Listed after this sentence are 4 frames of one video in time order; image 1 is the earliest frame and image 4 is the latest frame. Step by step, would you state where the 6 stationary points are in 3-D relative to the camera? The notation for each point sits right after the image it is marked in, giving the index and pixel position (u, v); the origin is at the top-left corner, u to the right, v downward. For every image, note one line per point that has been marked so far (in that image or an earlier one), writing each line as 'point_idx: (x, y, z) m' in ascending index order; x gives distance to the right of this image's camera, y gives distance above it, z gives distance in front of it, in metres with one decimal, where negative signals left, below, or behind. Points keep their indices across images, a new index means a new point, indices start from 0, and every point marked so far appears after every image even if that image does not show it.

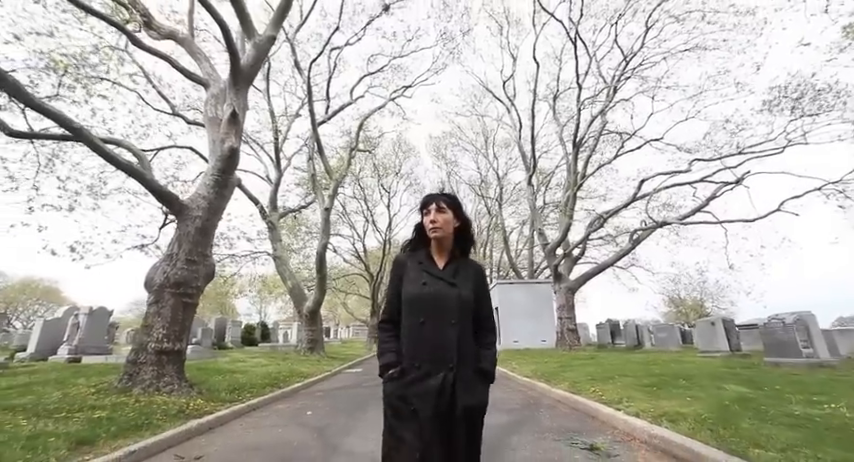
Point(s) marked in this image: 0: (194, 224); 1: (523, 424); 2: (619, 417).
0: (-5.5, +0.2, +8.6) m
1: (+1.6, -3.3, +6.2) m
2: (+3.0, -2.9, +5.6) m
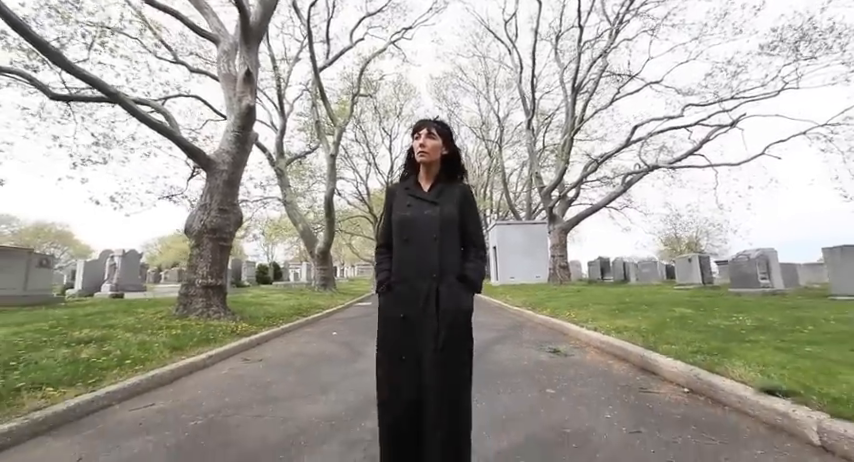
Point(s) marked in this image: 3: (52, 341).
0: (-5.4, +1.4, +9.6) m
1: (+1.7, -2.3, +7.8) m
2: (+3.1, -2.0, +7.2) m
3: (-6.0, -1.8, +5.8) m
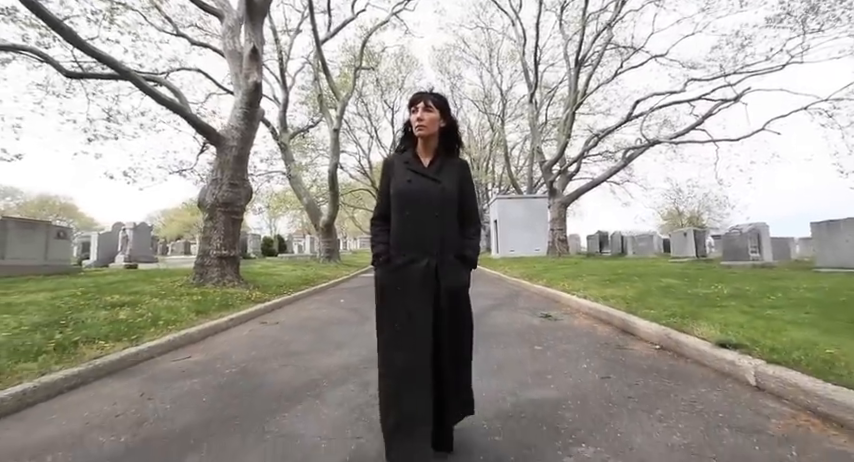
0: (-5.4, +2.2, +10.0) m
1: (+1.7, -1.7, +8.4) m
2: (+3.2, -1.5, +7.8) m
3: (-6.0, -1.3, +6.4) m
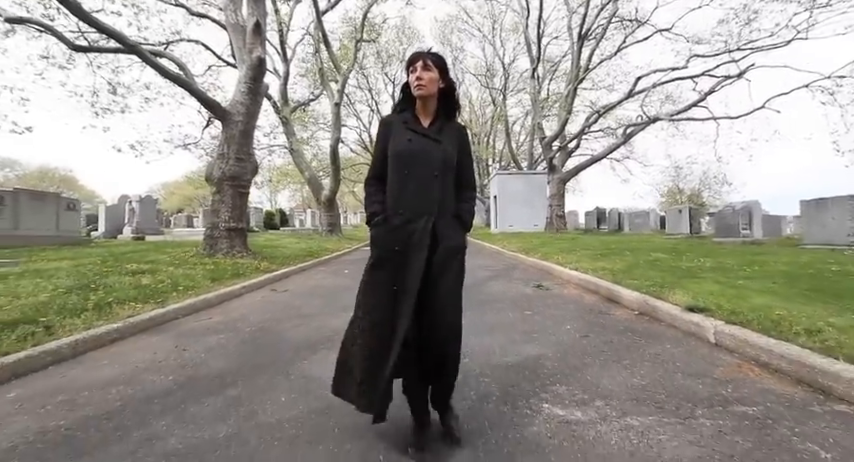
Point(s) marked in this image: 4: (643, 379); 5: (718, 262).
0: (-5.3, +2.9, +10.2) m
1: (+1.7, -1.1, +8.9) m
2: (+3.2, -0.9, +8.2) m
3: (-6.0, -0.8, +6.9) m
4: (+1.8, -1.2, +2.9) m
5: (+5.9, -0.6, +7.3) m
